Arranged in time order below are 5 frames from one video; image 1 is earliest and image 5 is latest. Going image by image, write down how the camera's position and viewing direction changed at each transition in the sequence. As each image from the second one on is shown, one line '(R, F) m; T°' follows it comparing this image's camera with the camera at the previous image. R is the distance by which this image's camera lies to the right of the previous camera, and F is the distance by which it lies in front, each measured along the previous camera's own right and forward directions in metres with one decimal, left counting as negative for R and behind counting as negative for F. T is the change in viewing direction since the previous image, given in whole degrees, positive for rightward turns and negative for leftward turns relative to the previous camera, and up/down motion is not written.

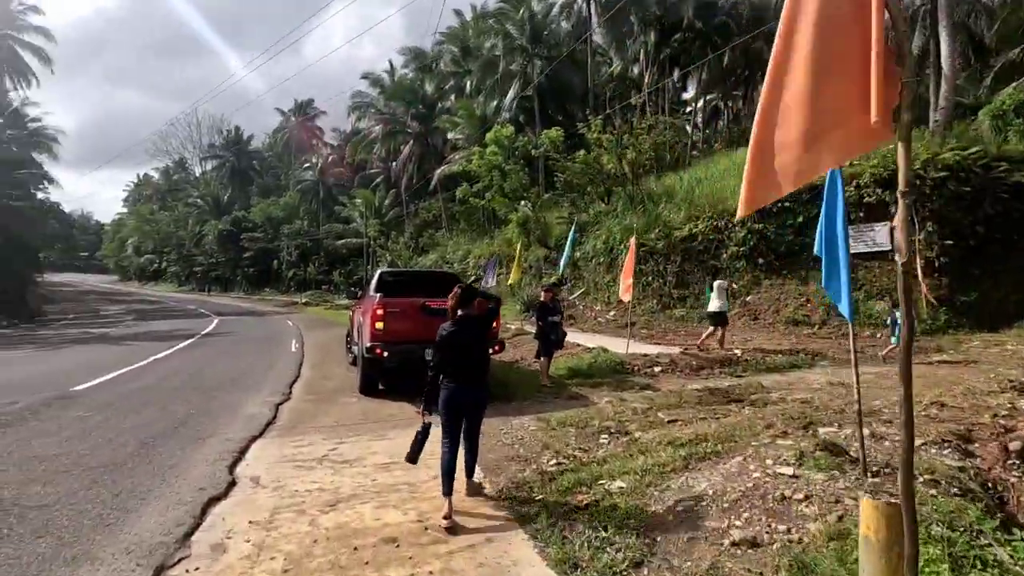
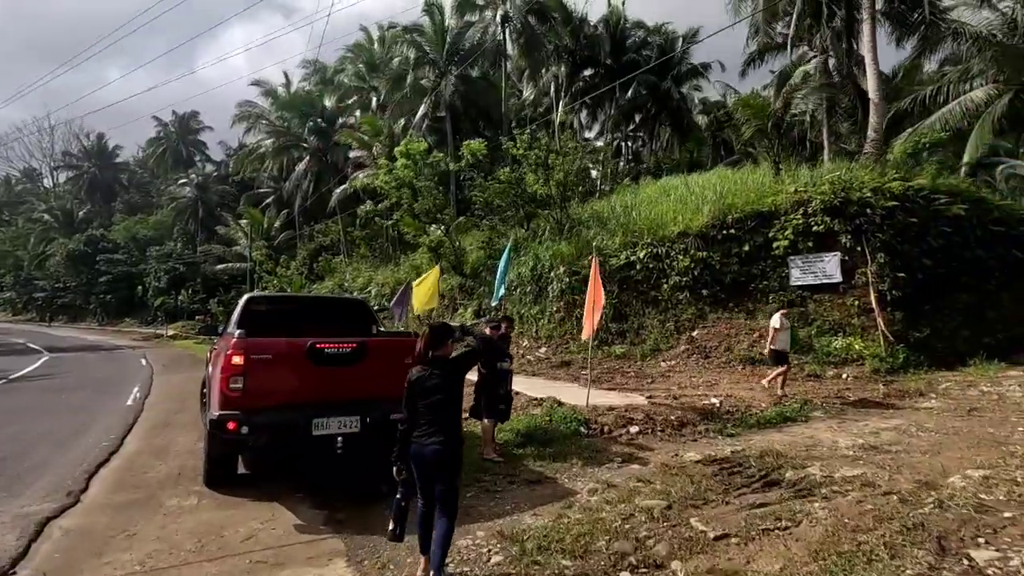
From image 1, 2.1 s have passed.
(-0.4, +2.5) m; +10°
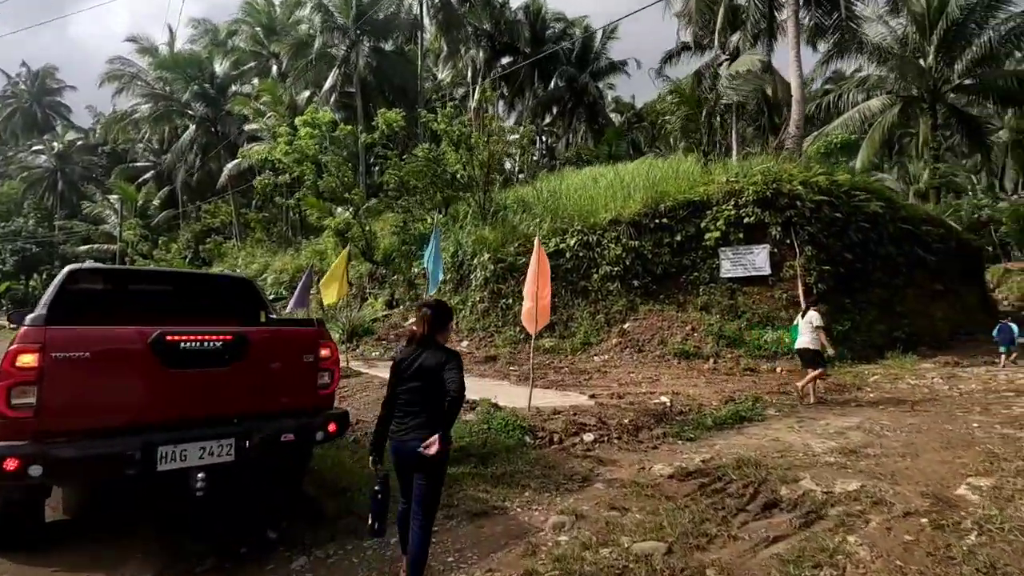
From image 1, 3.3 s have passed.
(-0.3, +1.3) m; +10°
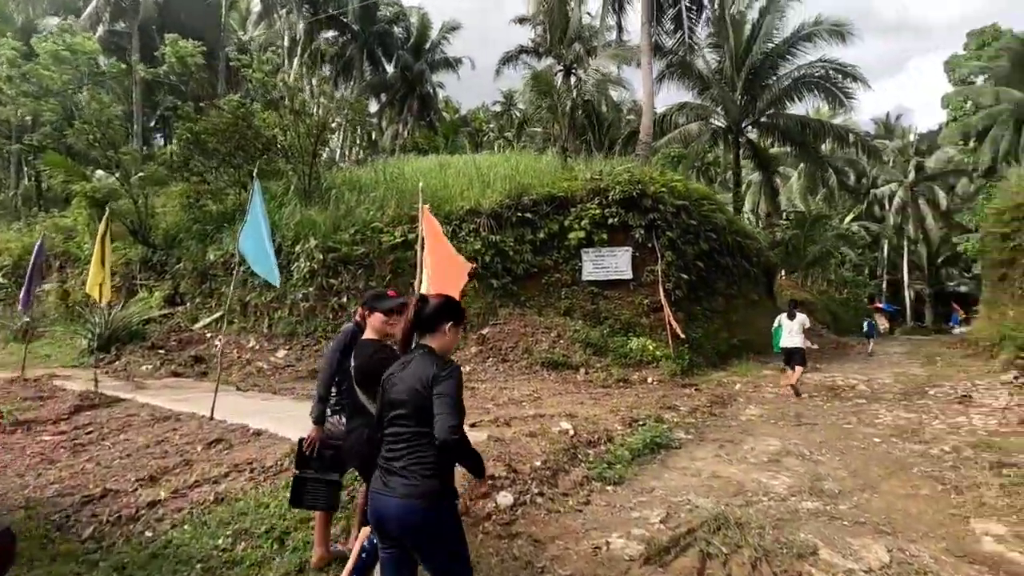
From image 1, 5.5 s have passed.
(-0.5, +2.1) m; +20°
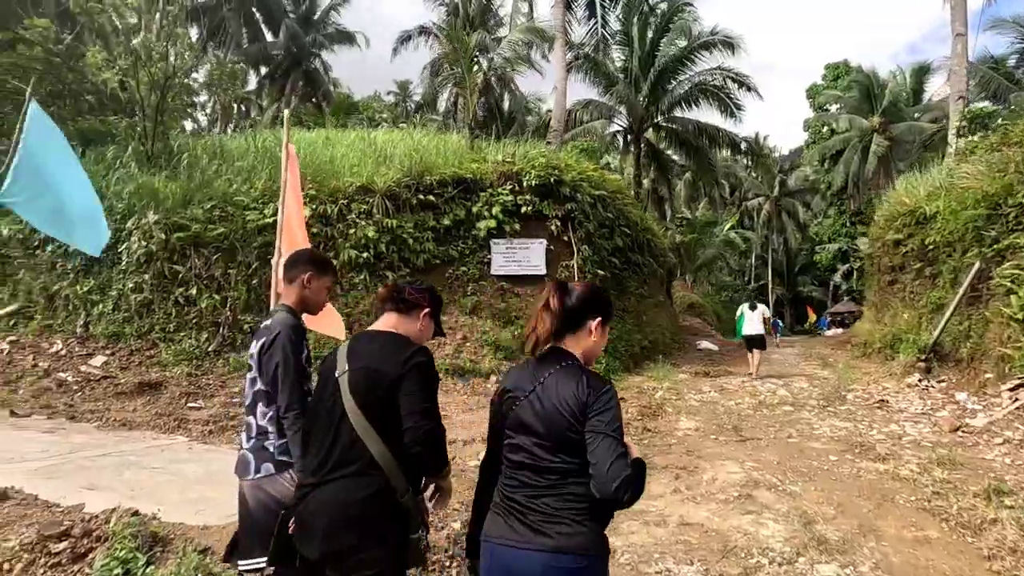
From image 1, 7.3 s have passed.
(-0.1, +1.5) m; +11°
